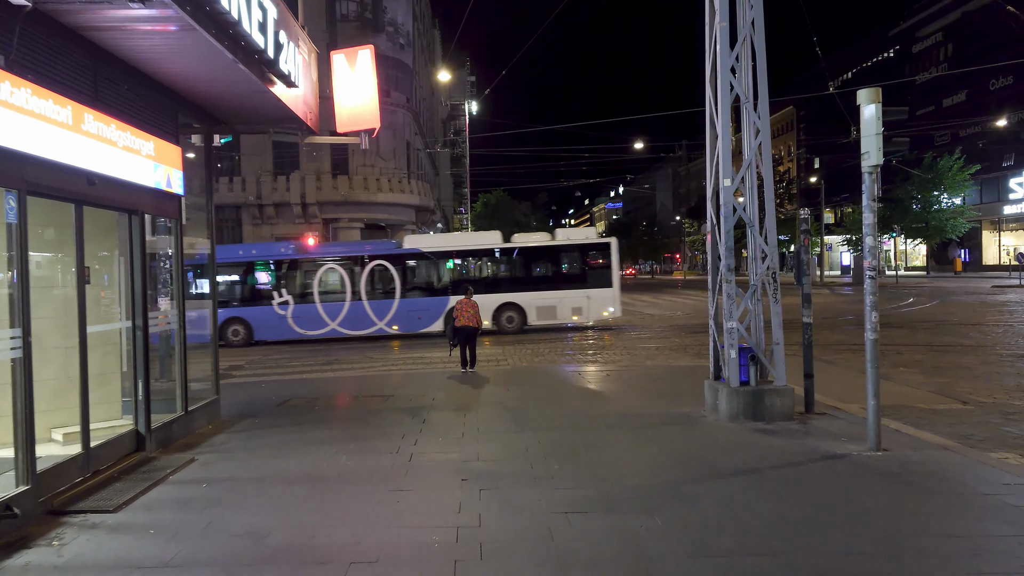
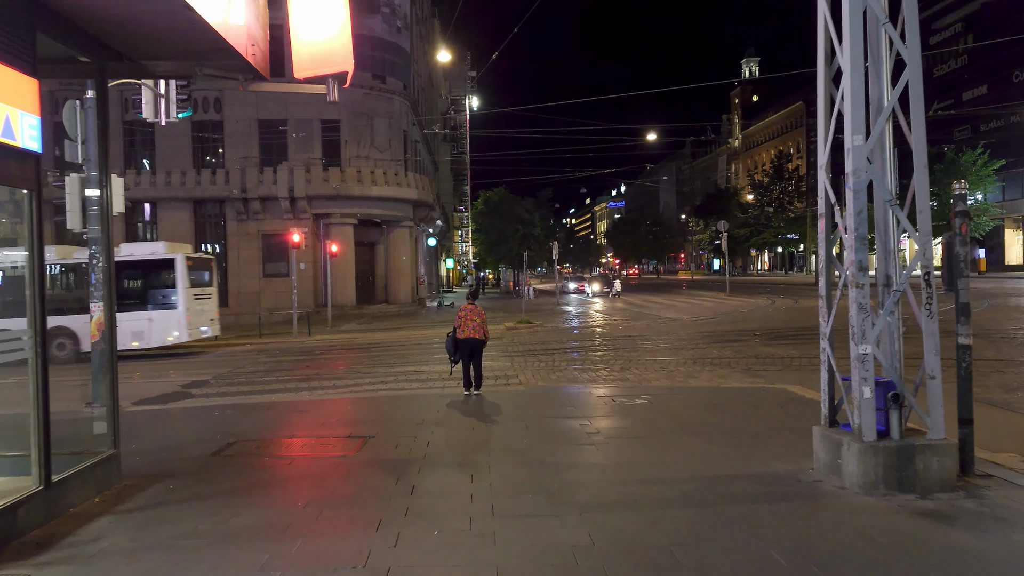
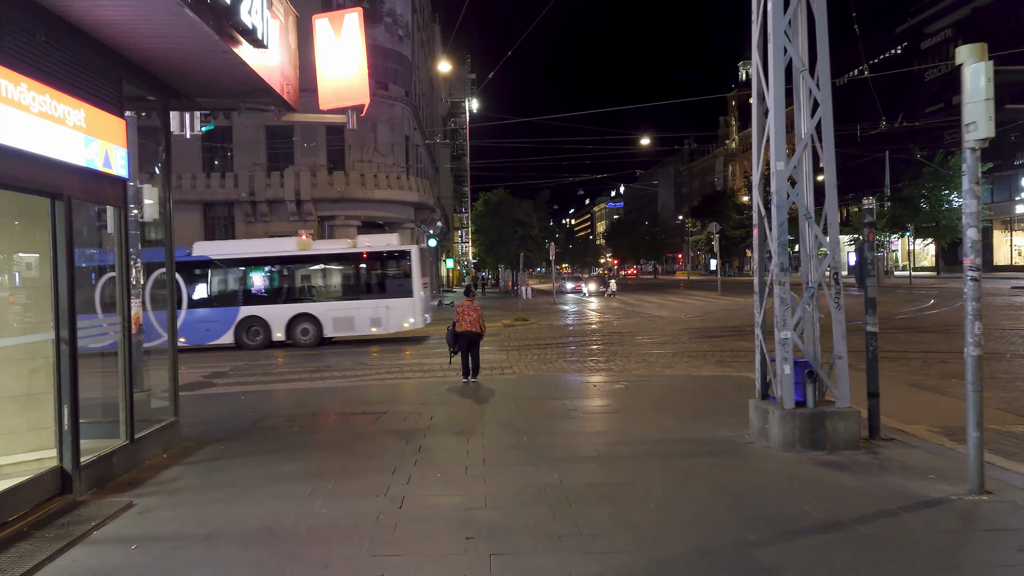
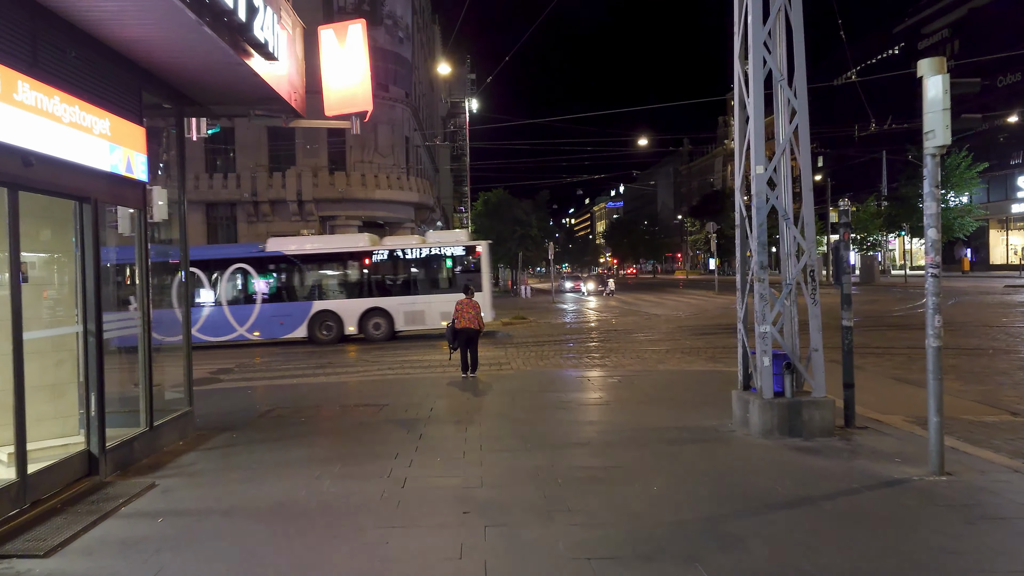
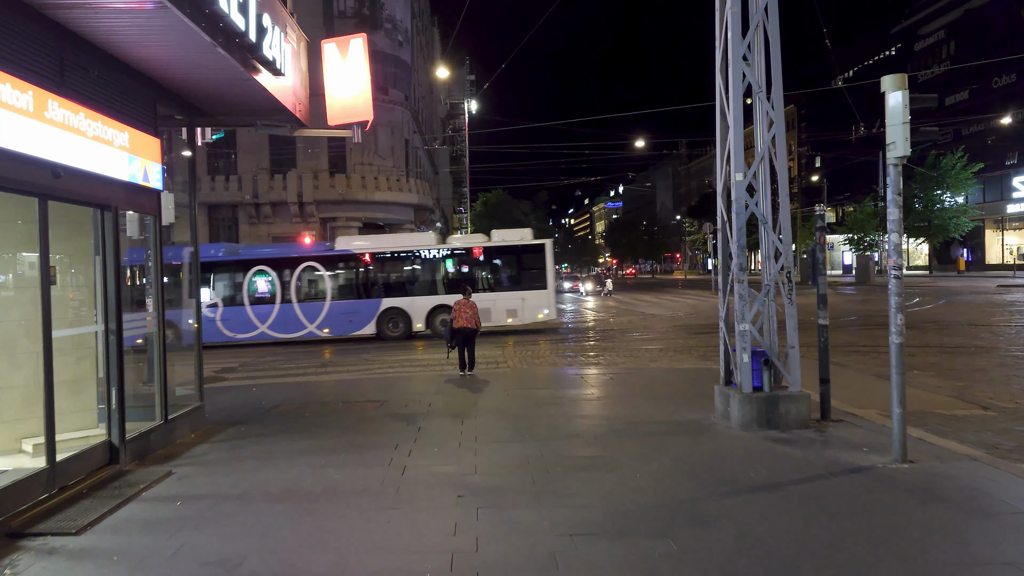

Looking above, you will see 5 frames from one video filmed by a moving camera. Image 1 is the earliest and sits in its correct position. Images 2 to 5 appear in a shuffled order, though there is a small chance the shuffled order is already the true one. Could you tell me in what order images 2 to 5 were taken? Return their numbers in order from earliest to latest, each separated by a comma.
5, 4, 3, 2
